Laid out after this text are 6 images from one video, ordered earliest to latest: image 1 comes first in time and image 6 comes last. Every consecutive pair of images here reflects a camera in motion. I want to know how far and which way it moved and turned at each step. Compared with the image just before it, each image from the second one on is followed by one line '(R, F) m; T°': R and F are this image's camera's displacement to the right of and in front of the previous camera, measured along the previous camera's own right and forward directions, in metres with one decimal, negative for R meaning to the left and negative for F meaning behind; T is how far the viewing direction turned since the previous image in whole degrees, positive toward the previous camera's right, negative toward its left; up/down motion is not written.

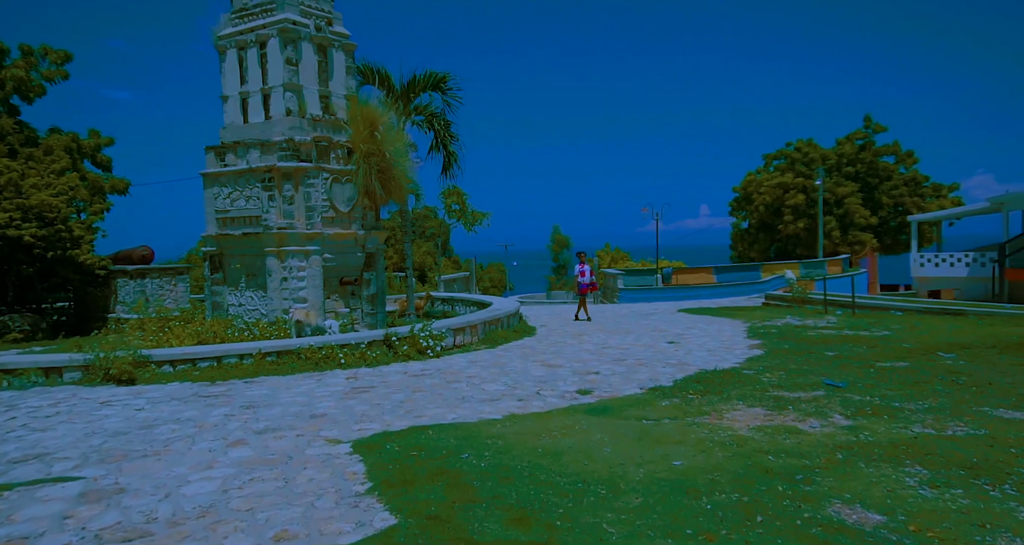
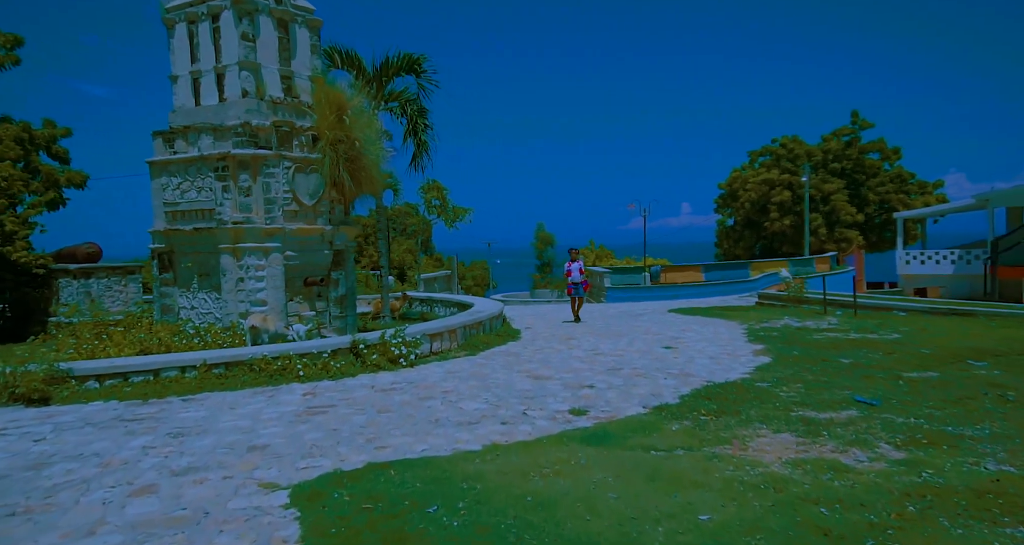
(0.0, +1.1) m; +1°
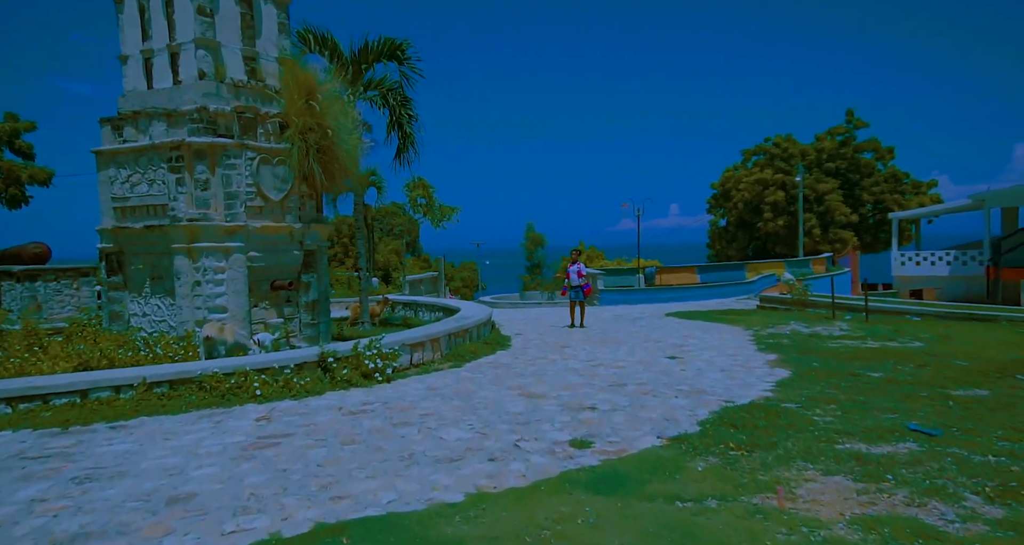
(0.0, +1.1) m; +1°
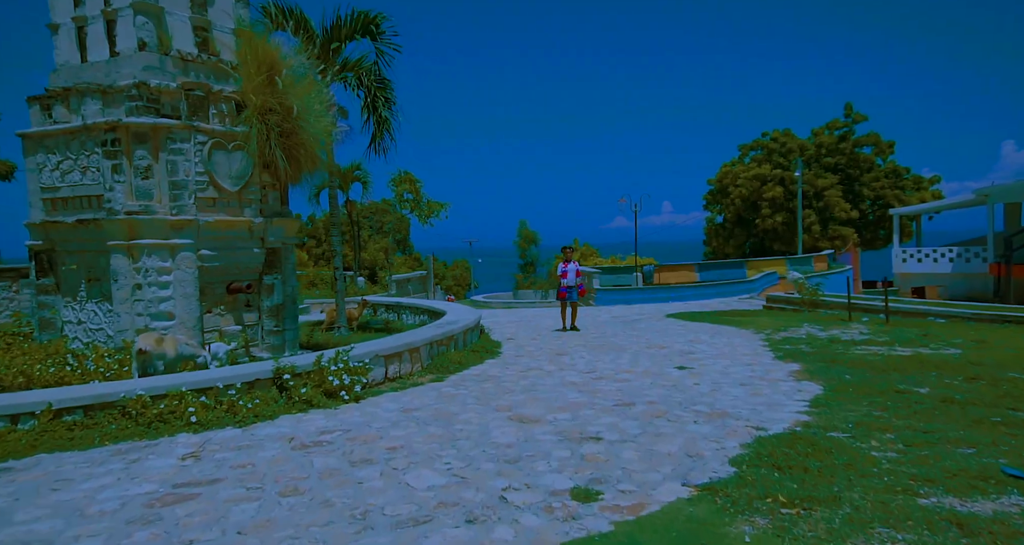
(+0.1, +1.2) m; +1°
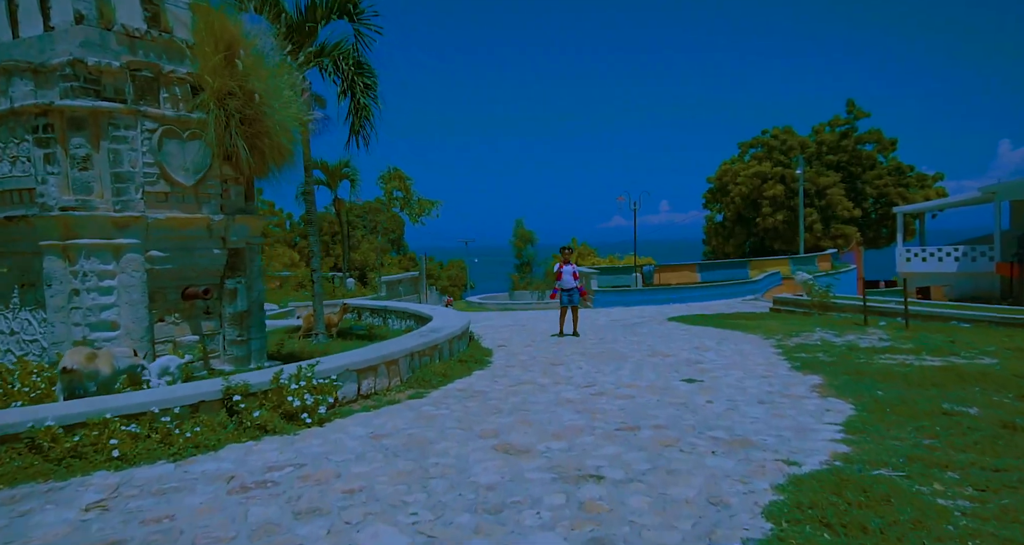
(+0.1, +1.0) m; 0°
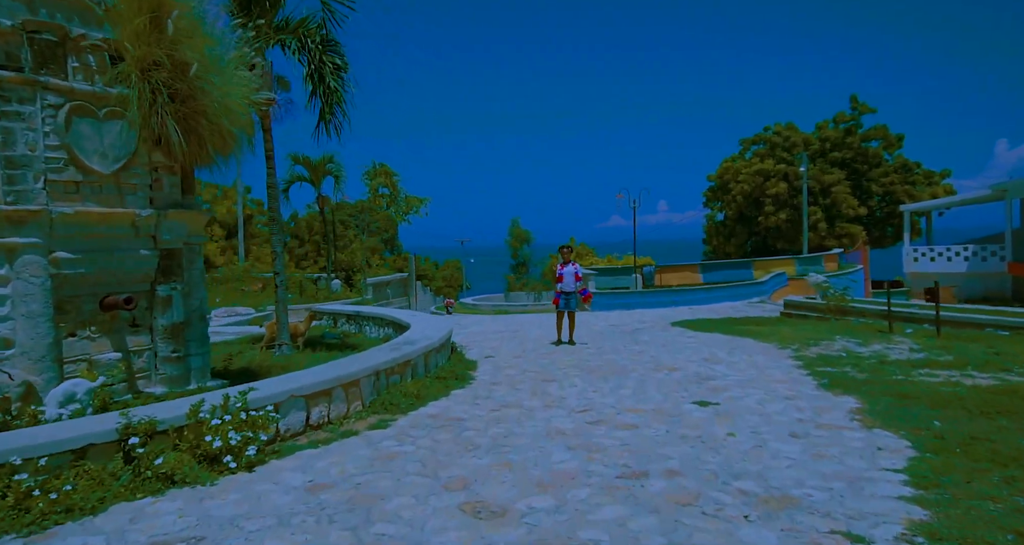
(+0.2, +1.3) m; 0°
